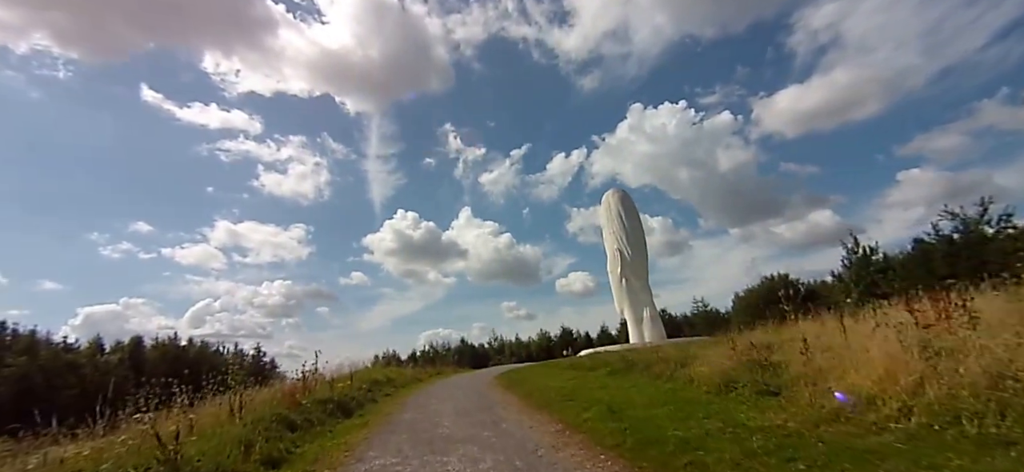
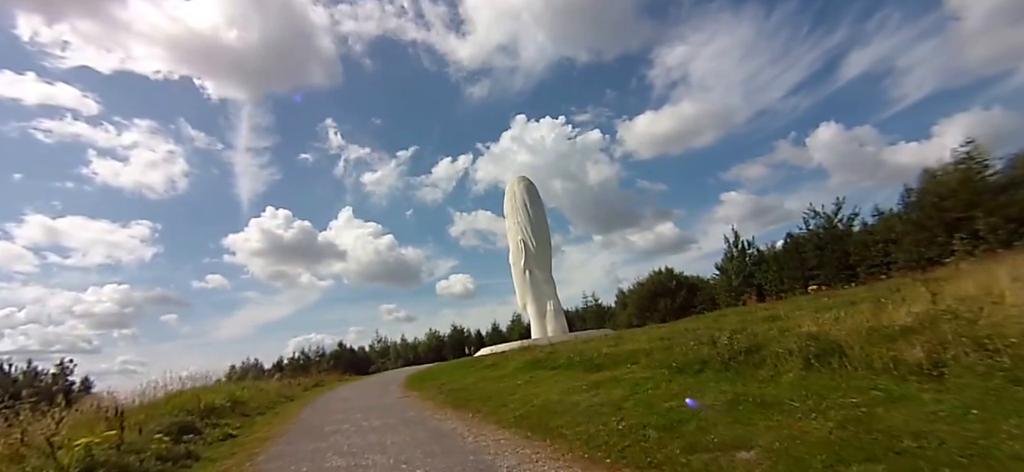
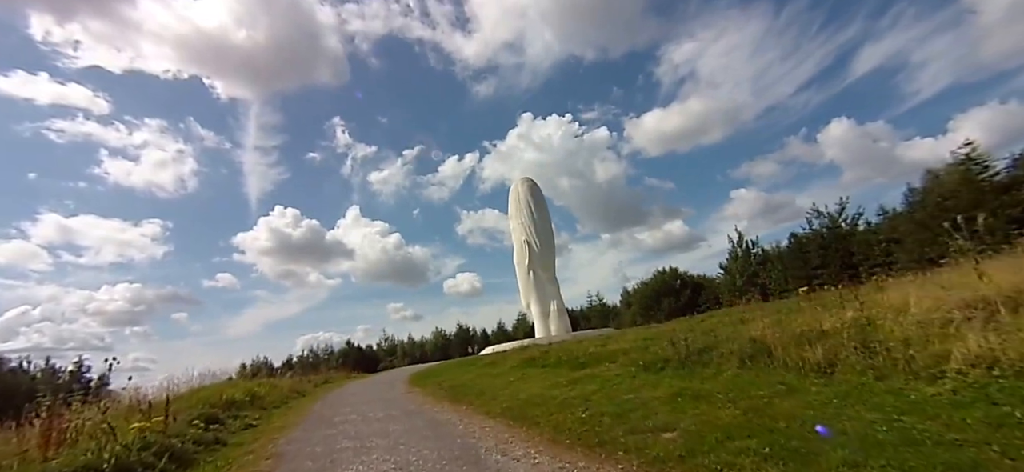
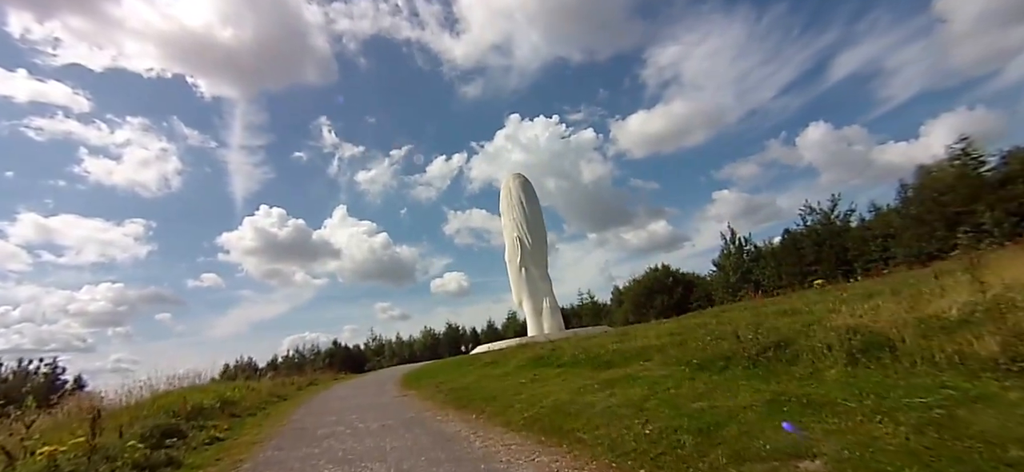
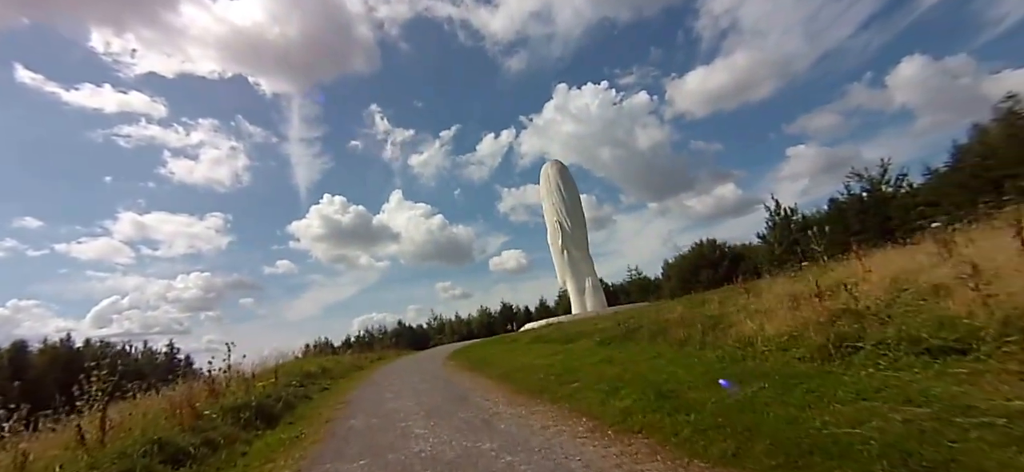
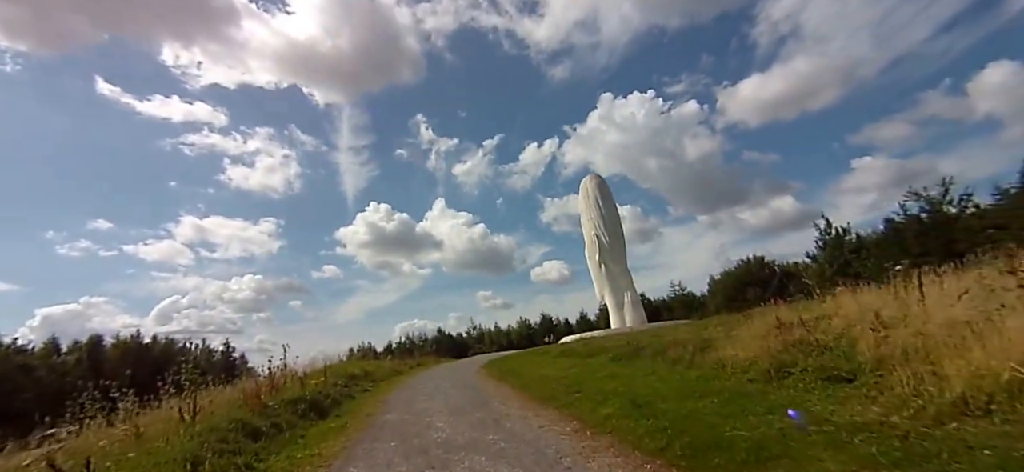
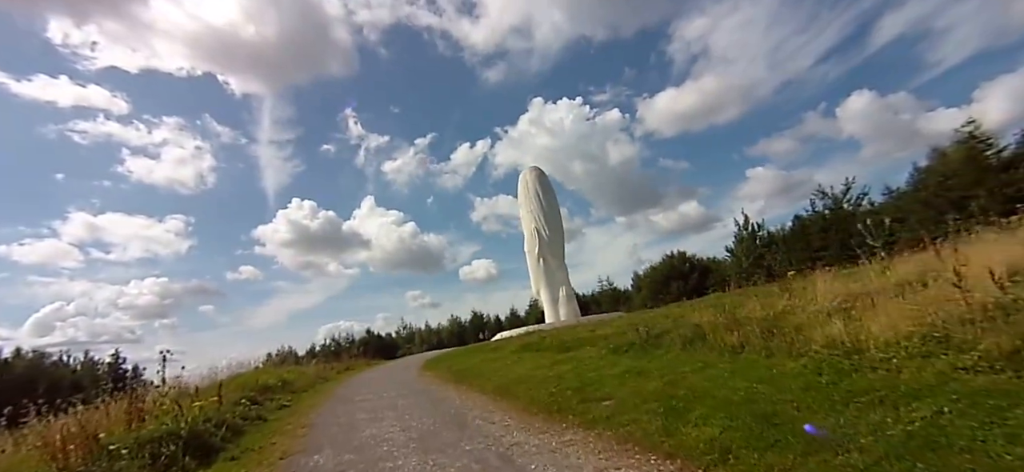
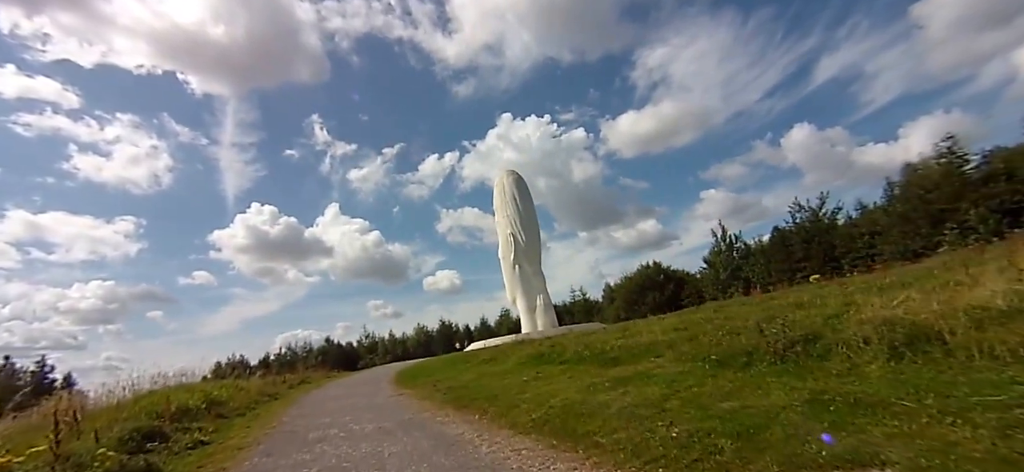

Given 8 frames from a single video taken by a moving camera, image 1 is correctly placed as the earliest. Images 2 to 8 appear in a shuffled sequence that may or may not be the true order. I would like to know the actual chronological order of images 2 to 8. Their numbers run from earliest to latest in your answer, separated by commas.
6, 5, 7, 3, 2, 4, 8
